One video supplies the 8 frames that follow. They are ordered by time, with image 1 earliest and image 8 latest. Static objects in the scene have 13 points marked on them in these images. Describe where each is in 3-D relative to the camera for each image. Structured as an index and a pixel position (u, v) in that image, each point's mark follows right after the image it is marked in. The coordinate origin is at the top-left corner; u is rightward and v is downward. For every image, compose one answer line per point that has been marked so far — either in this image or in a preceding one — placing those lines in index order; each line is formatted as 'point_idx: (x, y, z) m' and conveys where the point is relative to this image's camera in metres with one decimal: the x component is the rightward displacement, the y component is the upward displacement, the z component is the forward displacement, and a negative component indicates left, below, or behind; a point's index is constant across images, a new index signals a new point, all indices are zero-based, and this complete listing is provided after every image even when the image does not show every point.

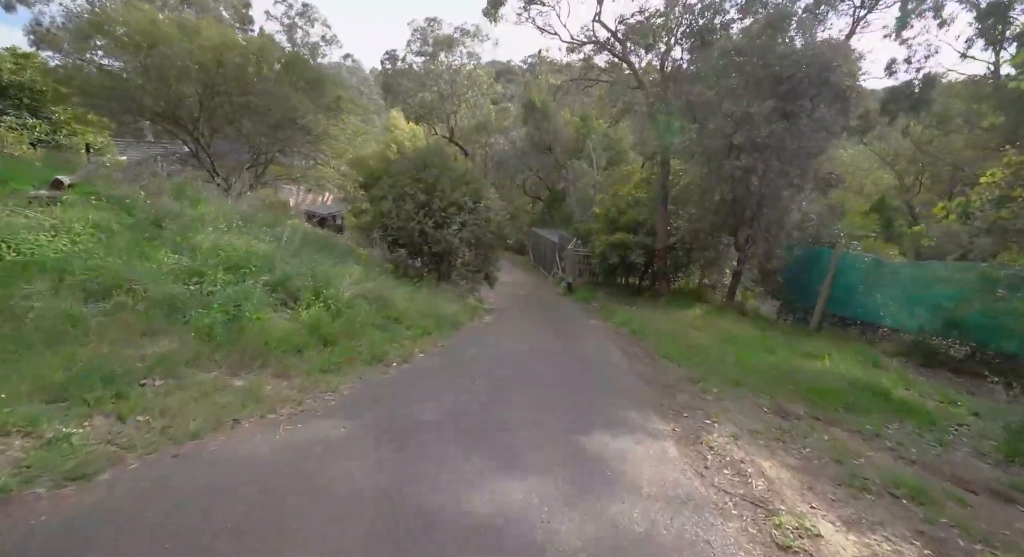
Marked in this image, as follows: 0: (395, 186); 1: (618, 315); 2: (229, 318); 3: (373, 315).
0: (-3.1, +2.4, +14.0) m
1: (+3.0, -1.1, +15.2) m
2: (-3.4, -0.5, +6.3) m
3: (-2.3, -0.6, +8.9) m
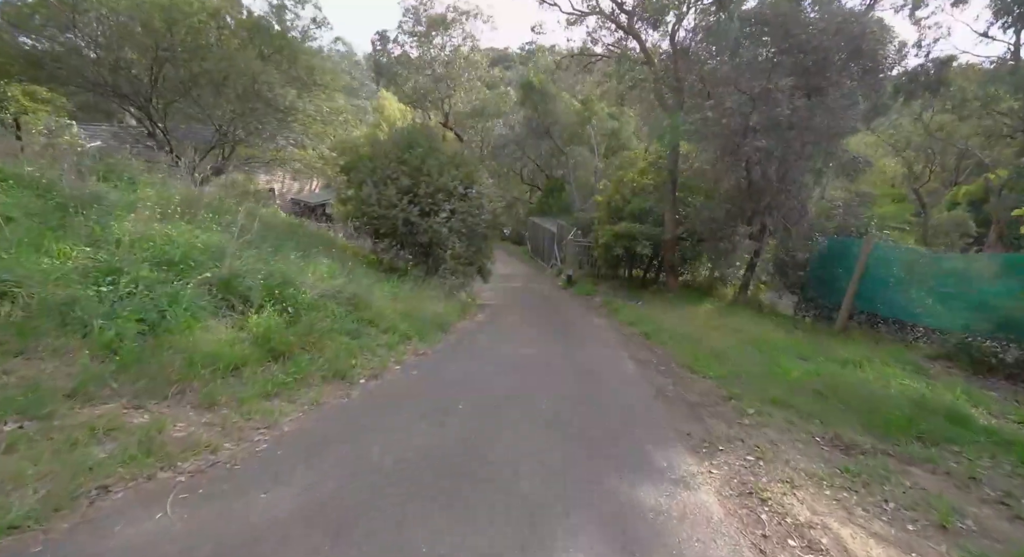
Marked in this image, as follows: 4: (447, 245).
0: (-3.2, +2.6, +12.6) m
1: (+2.9, -0.9, +13.9) m
2: (-3.4, -0.5, +5.0) m
3: (-2.4, -0.6, +7.6) m
4: (-1.6, +0.8, +12.6) m
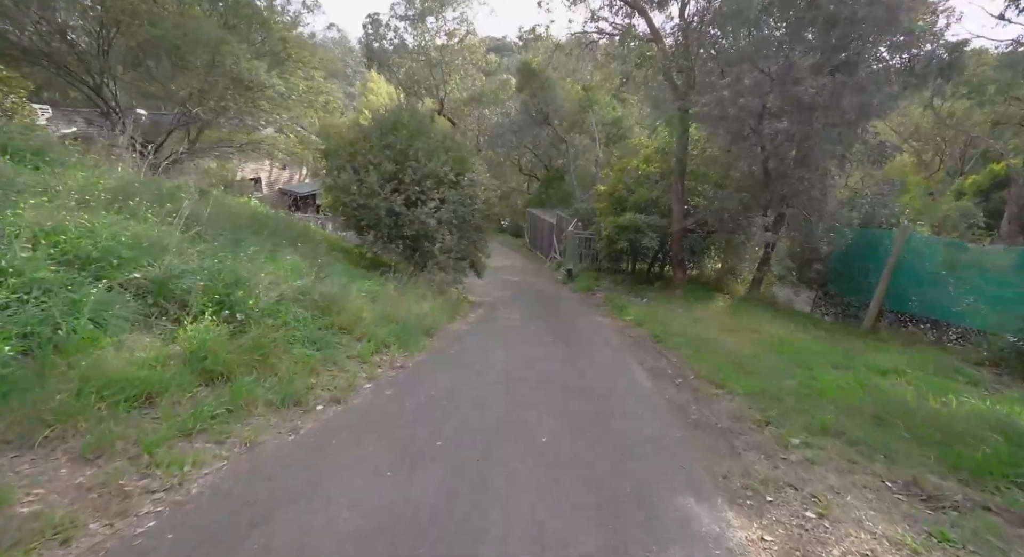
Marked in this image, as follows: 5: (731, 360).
0: (-3.3, +2.7, +11.5) m
1: (+2.8, -0.8, +12.8) m
2: (-3.5, -0.5, +3.9) m
3: (-2.5, -0.6, +6.4) m
4: (-1.7, +0.9, +11.5) m
5: (+3.2, -1.2, +7.8) m
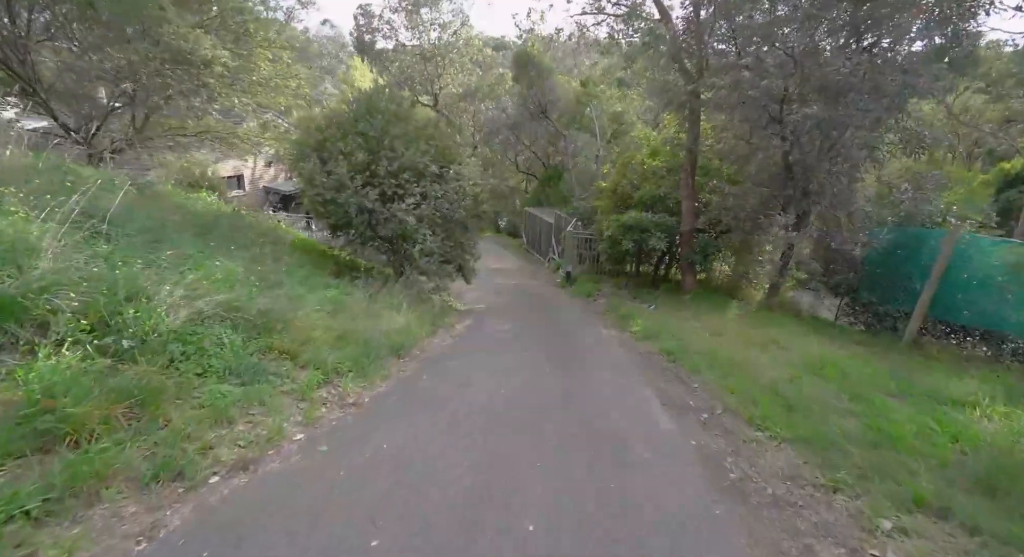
0: (-3.5, +2.5, +10.0) m
1: (+2.6, -0.9, +11.4) m
2: (-3.7, -0.6, +2.4) m
3: (-2.6, -0.7, +5.0) m
4: (-1.8, +0.8, +10.1) m
5: (+3.0, -1.3, +6.3) m
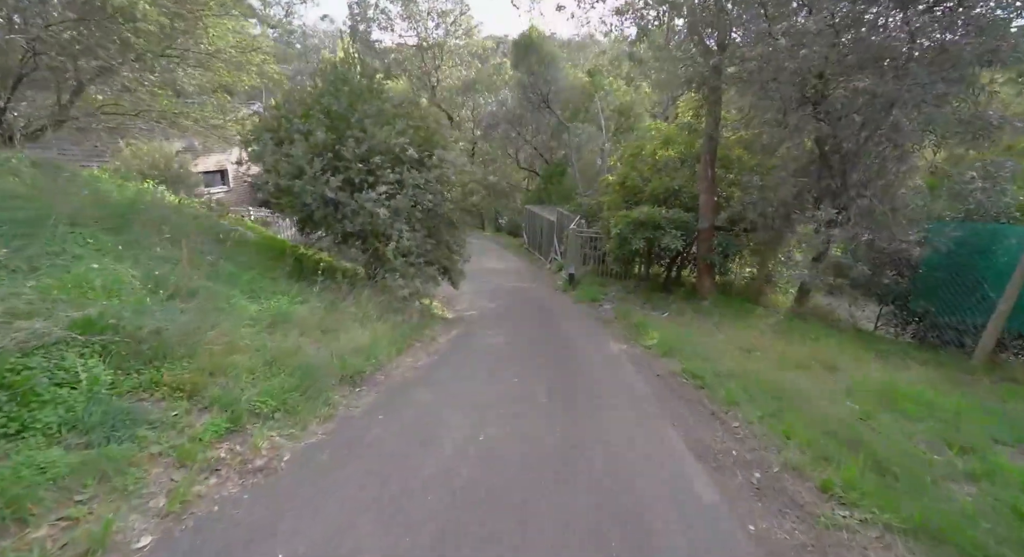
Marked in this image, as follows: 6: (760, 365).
0: (-3.6, +2.5, +8.5) m
1: (+2.5, -1.0, +9.8) m
2: (-3.8, -0.7, +0.9) m
3: (-2.8, -0.8, +3.4) m
4: (-2.0, +0.7, +8.5) m
5: (+2.9, -1.4, +4.7) m
6: (+3.5, -1.2, +7.4) m
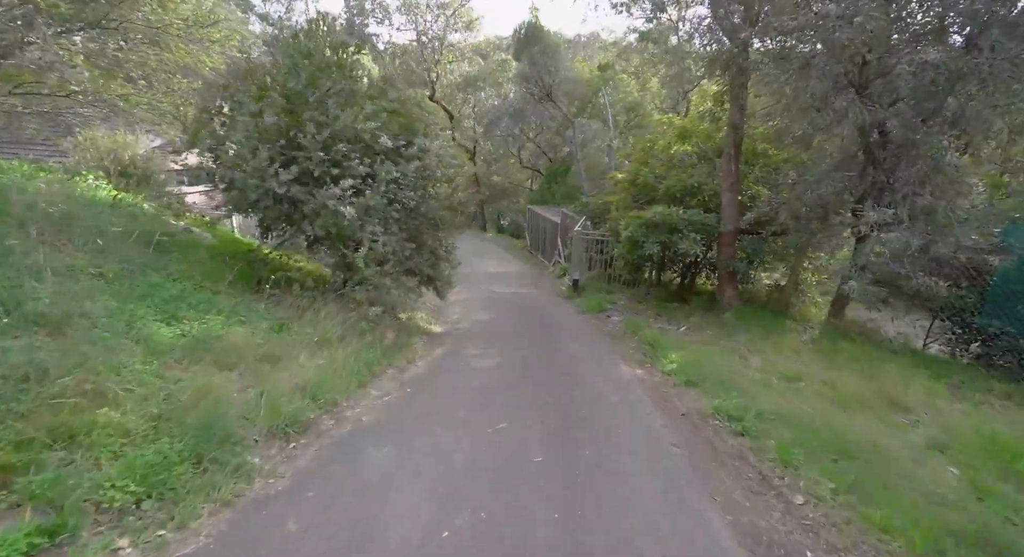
0: (-3.7, +2.3, +7.1) m
1: (+2.4, -1.2, +8.4) m
2: (-4.0, -0.8, -0.5) m
3: (-2.9, -0.9, +2.0) m
4: (-2.1, +0.5, +7.1) m
5: (+2.8, -1.6, +3.3) m
6: (+3.3, -1.4, +5.9) m
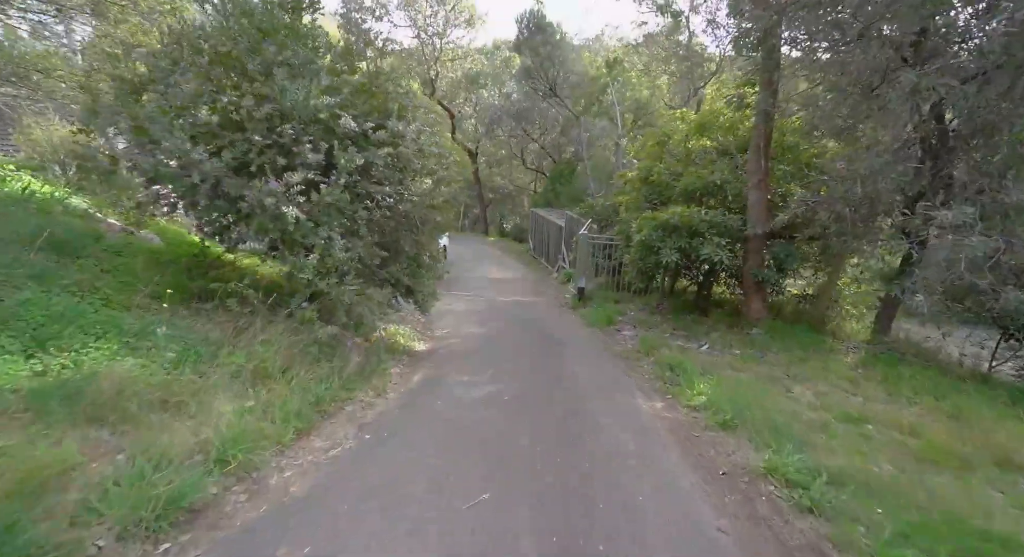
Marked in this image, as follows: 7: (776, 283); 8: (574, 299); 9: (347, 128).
0: (-3.7, +2.2, +5.7) m
1: (+2.3, -1.3, +6.9) m
2: (-4.2, -0.9, -1.9) m
3: (-3.1, -1.0, +0.6) m
4: (-2.1, +0.4, +5.7) m
5: (+2.6, -1.7, +1.8) m
6: (+3.2, -1.5, +4.4) m
7: (+5.1, -0.1, +10.2) m
8: (+1.6, -0.6, +13.6) m
9: (-1.8, +1.7, +5.9) m
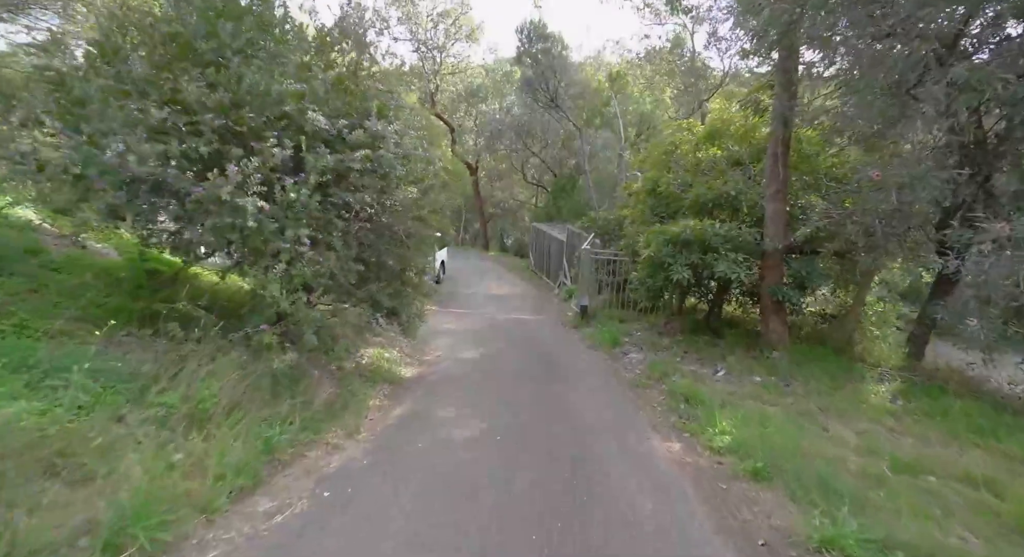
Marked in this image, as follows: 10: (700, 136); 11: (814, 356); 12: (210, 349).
0: (-3.8, +2.0, +5.0) m
1: (+2.3, -1.6, +6.1) m
2: (-4.3, -0.9, -2.7) m
3: (-3.2, -1.0, -0.2) m
4: (-2.2, +0.2, +4.9) m
5: (+2.5, -1.8, +1.0) m
6: (+3.2, -1.7, +3.6) m
7: (+5.0, -0.4, +9.4) m
8: (+1.6, -1.0, +12.7) m
9: (-1.9, +1.5, +5.1) m
10: (+4.0, +3.0, +11.1) m
11: (+5.0, -1.2, +8.8) m
12: (-2.7, -0.6, +4.9) m
